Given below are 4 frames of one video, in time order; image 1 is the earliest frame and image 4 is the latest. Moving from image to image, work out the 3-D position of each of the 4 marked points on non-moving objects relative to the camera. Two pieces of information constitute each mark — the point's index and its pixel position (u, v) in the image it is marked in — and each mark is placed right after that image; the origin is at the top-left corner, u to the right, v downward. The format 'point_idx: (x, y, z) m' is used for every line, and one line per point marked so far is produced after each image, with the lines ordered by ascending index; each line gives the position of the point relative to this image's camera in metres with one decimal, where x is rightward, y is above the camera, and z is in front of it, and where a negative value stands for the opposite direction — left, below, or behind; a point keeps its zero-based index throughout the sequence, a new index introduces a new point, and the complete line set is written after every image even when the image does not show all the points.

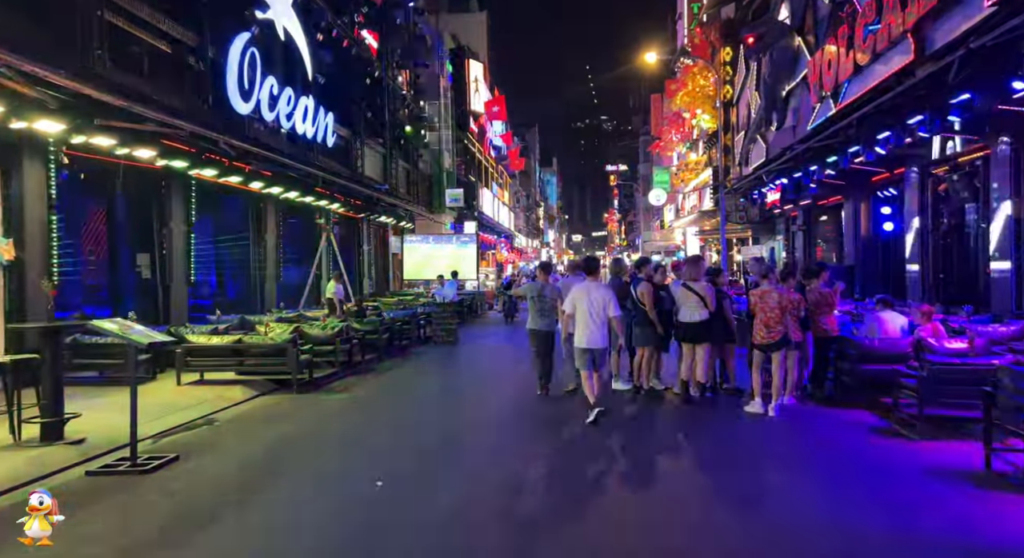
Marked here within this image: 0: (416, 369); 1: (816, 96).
0: (-1.8, -1.7, +13.1) m
1: (+7.1, +4.3, +17.1) m
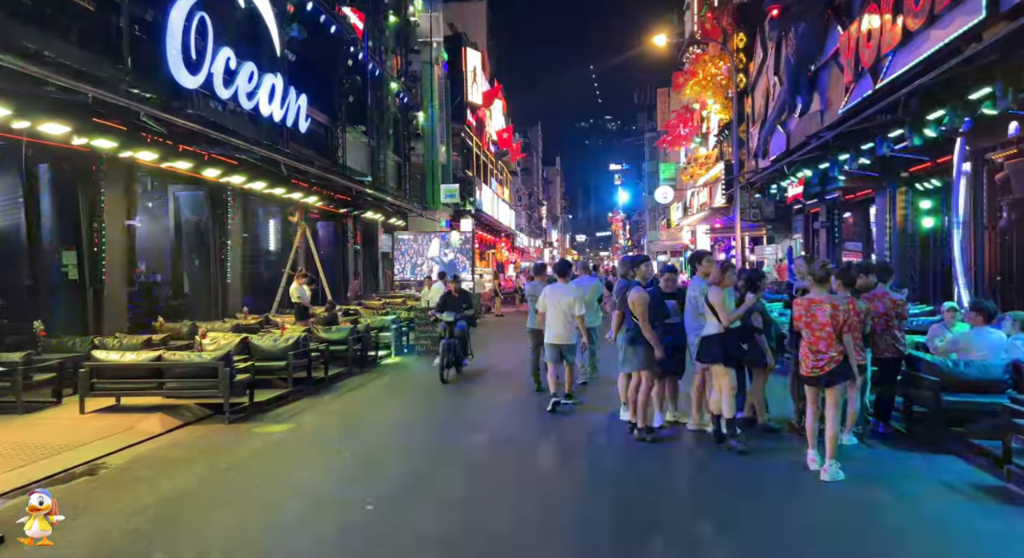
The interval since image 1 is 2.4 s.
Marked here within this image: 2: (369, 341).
0: (-2.0, -1.7, +11.2) m
1: (+7.0, +4.3, +15.0) m
2: (-2.7, -1.2, +13.6) m
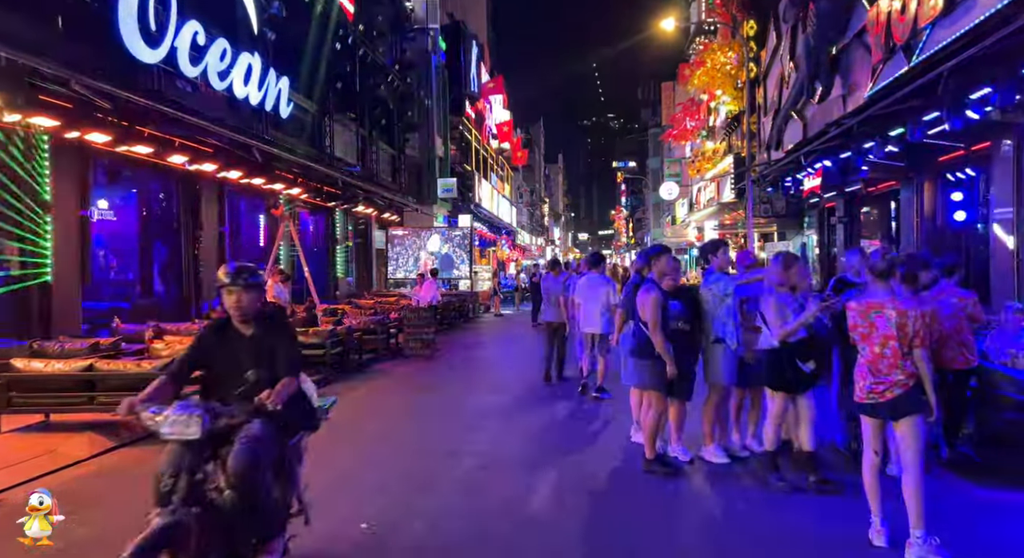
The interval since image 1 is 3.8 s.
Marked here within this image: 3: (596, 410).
0: (-2.0, -1.7, +9.9) m
1: (+6.9, +4.3, +13.8) m
2: (-2.8, -1.1, +12.4) m
3: (+1.1, -1.7, +9.3) m
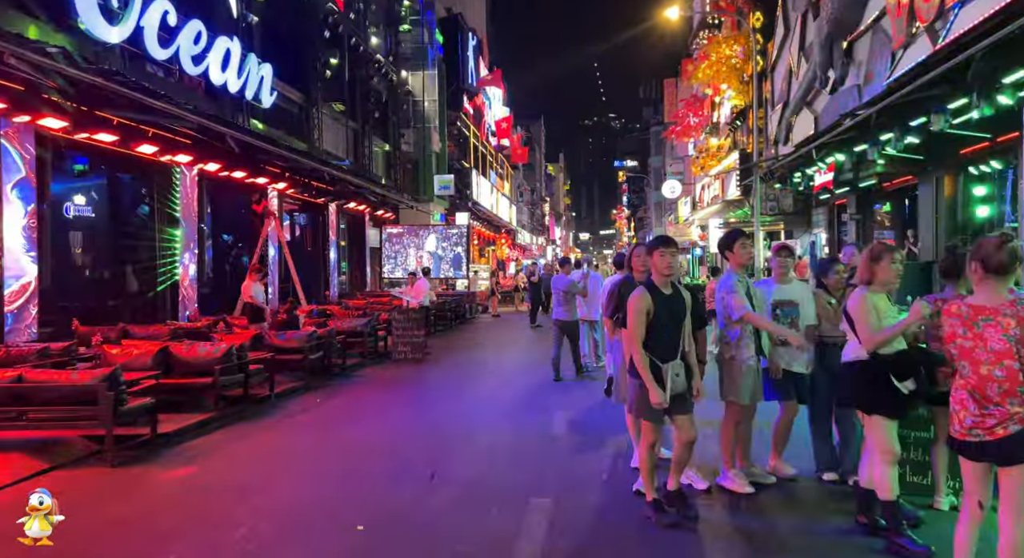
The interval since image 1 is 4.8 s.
0: (-2.1, -1.6, +9.1) m
1: (+6.9, +4.3, +12.9) m
2: (-2.9, -1.1, +11.5) m
3: (+1.0, -1.7, +8.4) m
